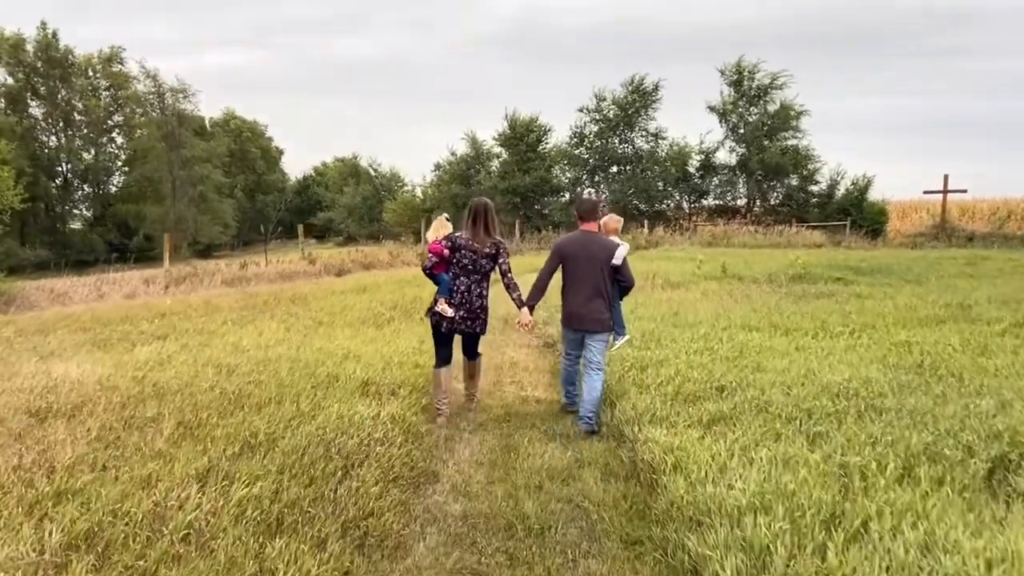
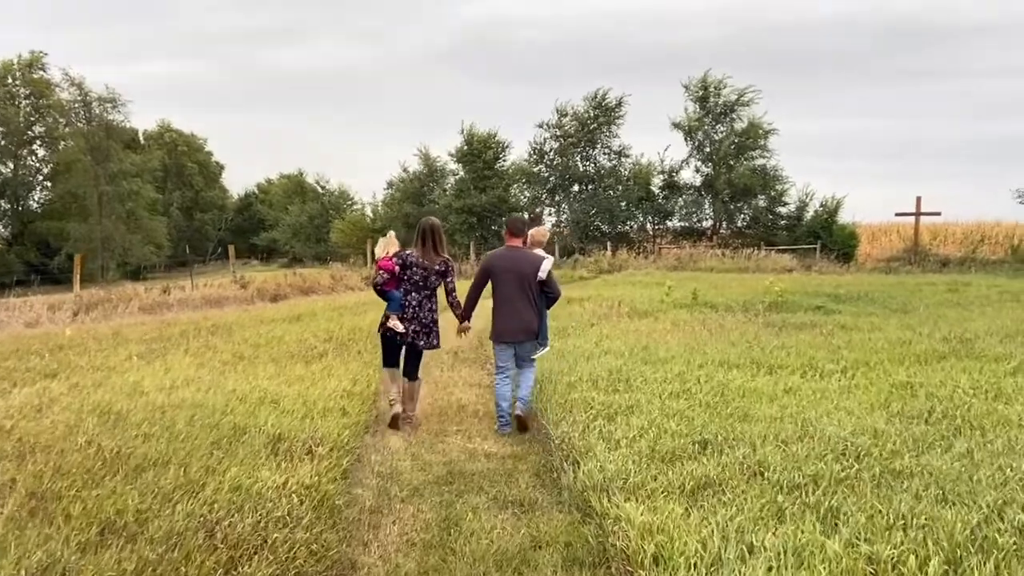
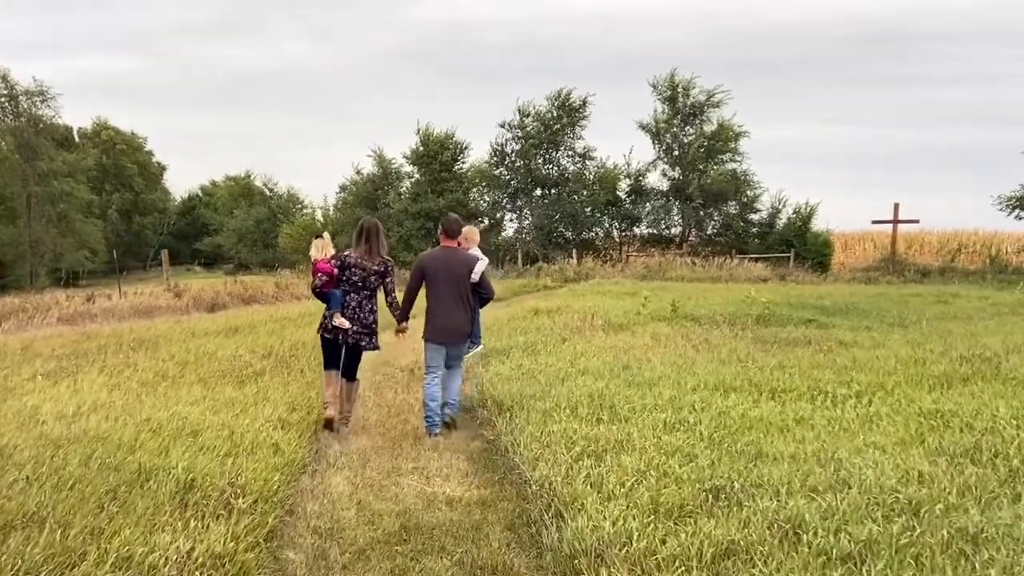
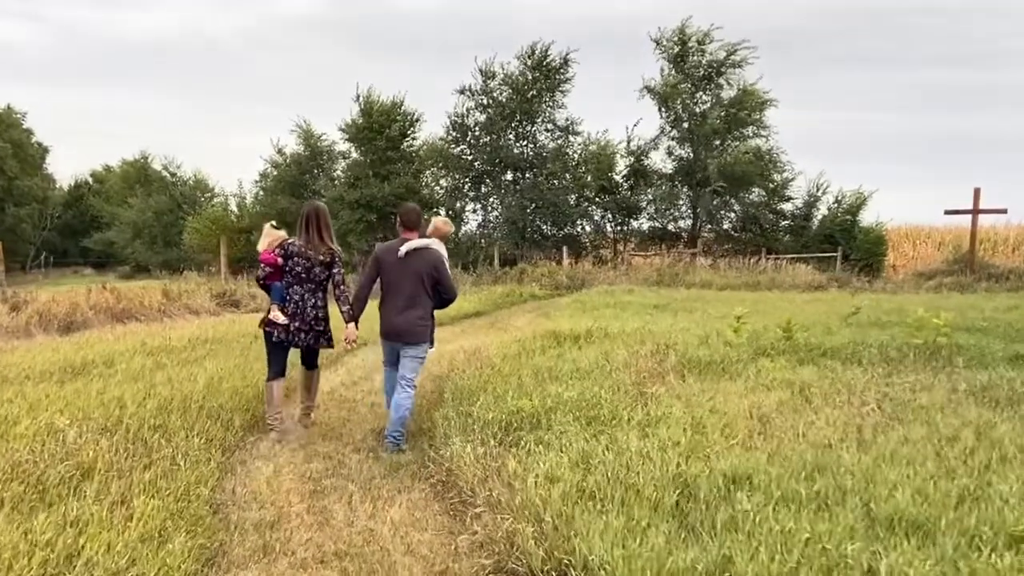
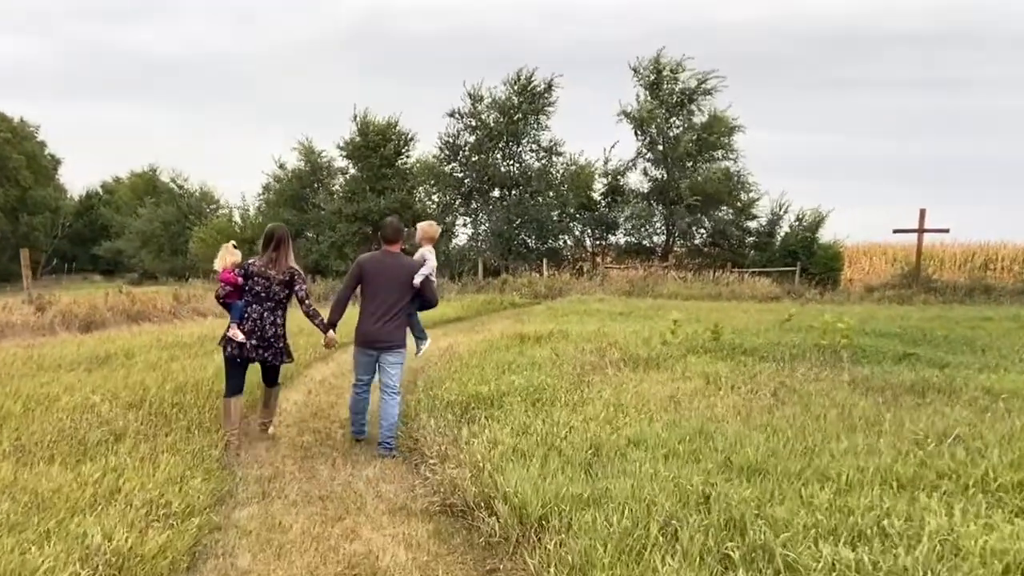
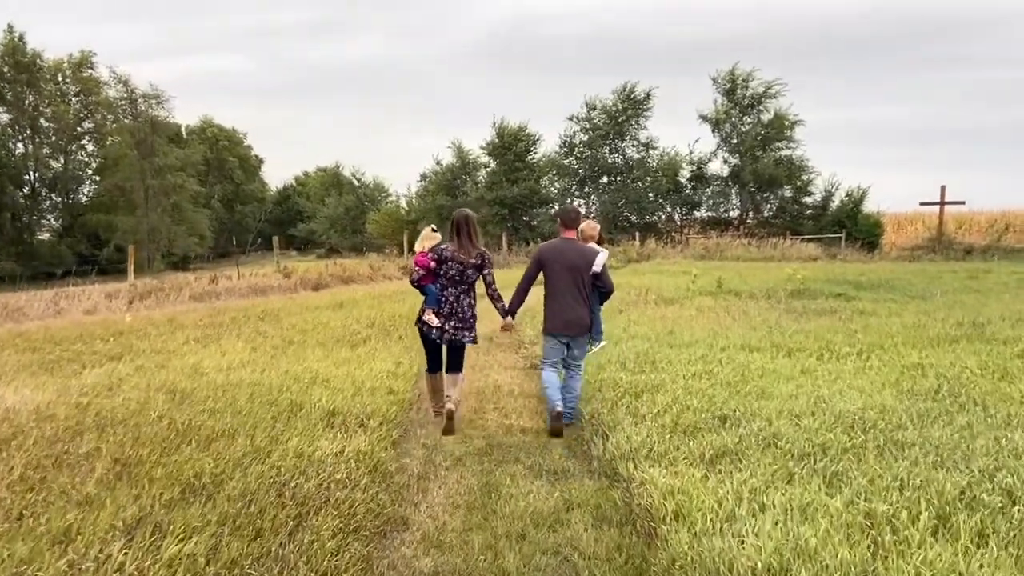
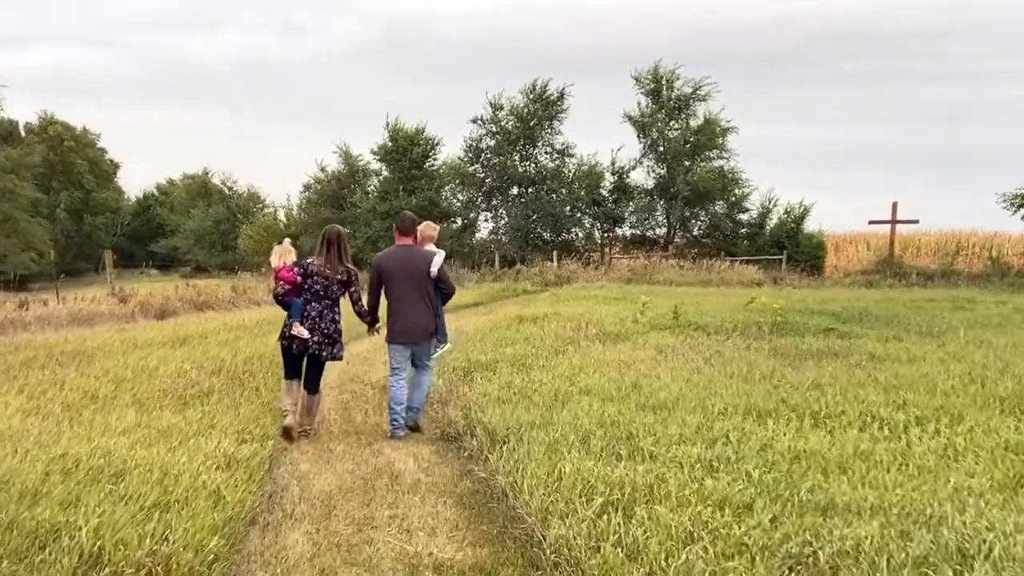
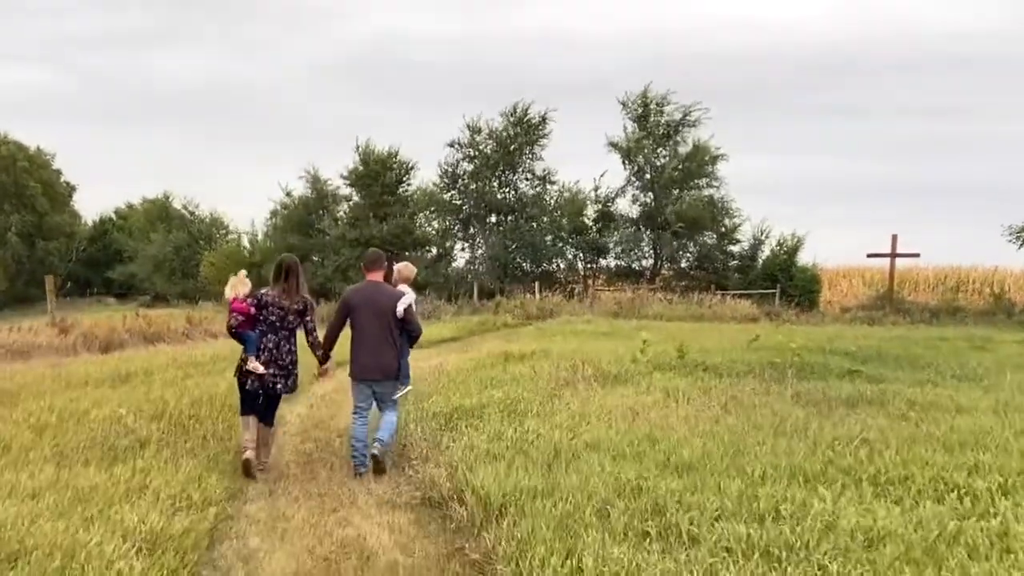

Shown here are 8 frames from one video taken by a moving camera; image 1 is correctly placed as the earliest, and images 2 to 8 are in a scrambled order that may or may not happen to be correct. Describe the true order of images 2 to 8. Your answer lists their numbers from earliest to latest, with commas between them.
6, 2, 3, 7, 8, 5, 4
